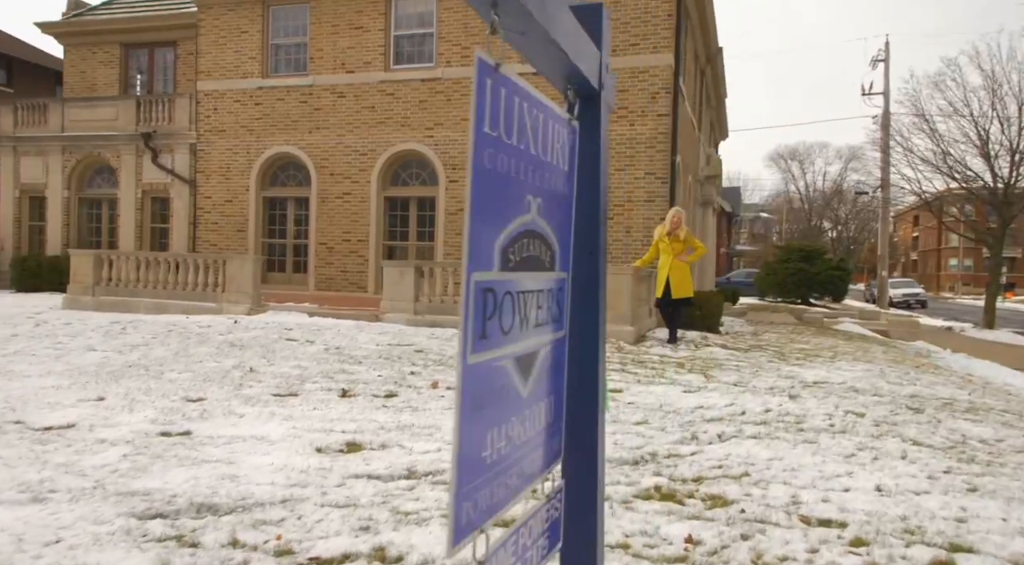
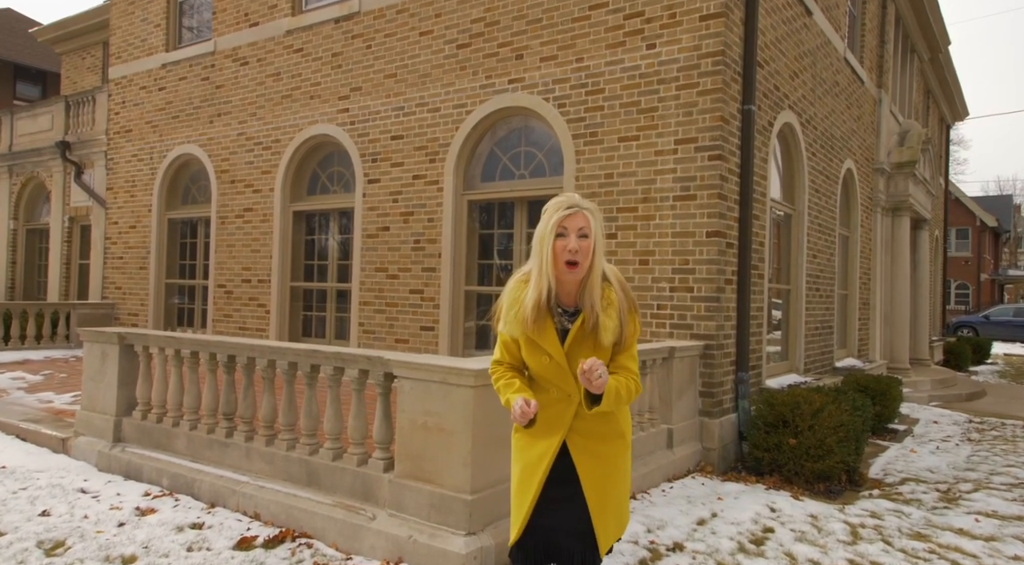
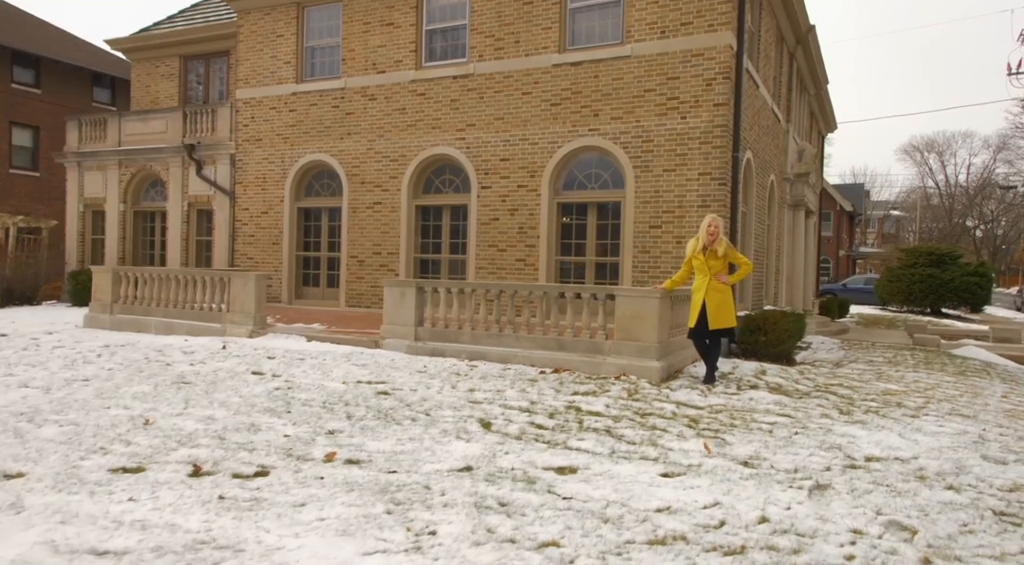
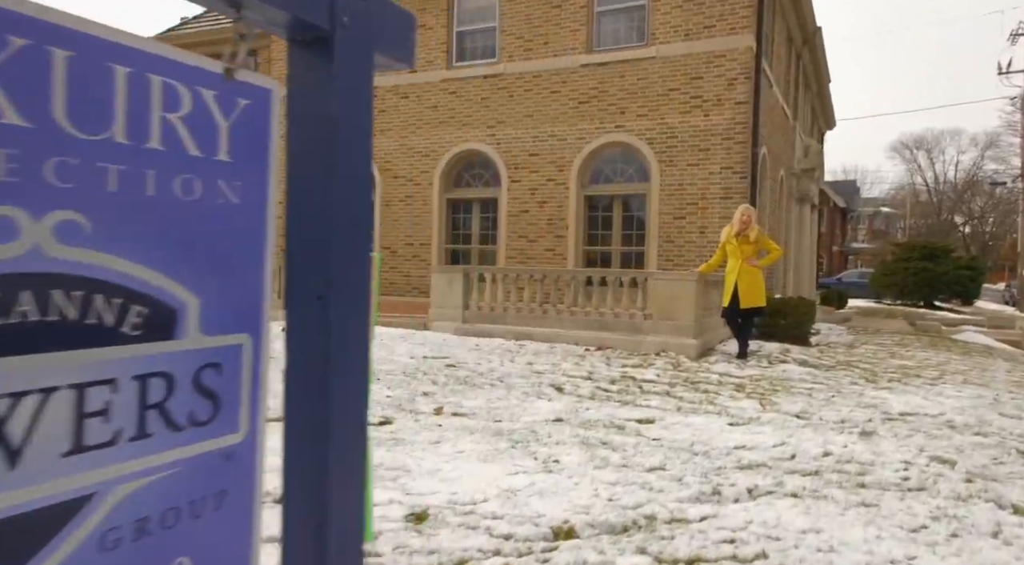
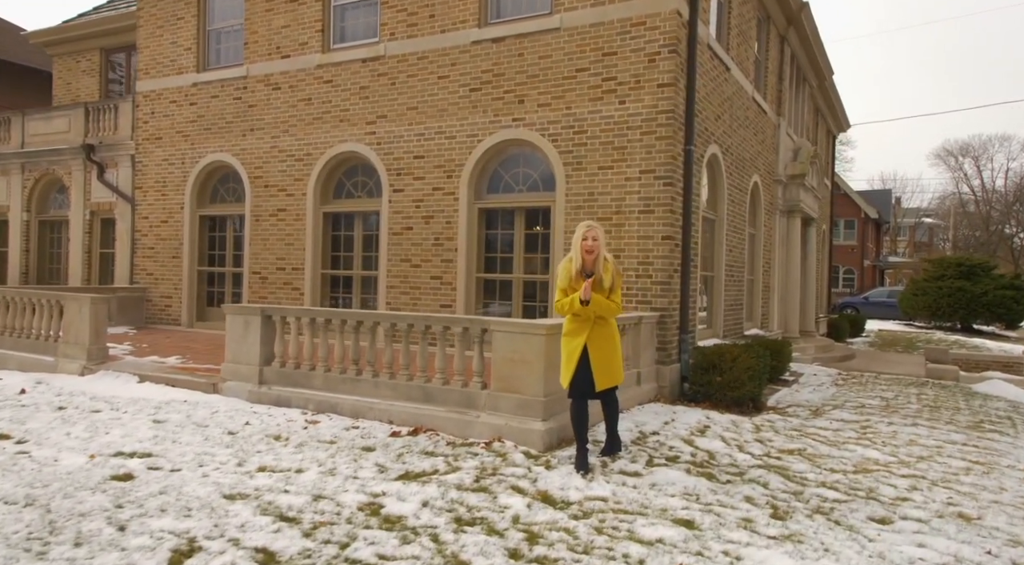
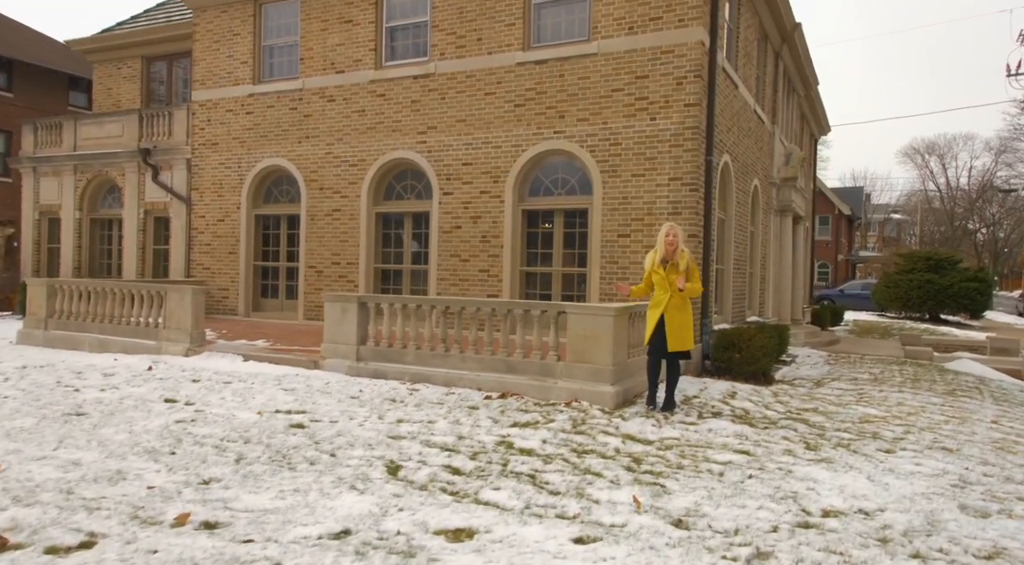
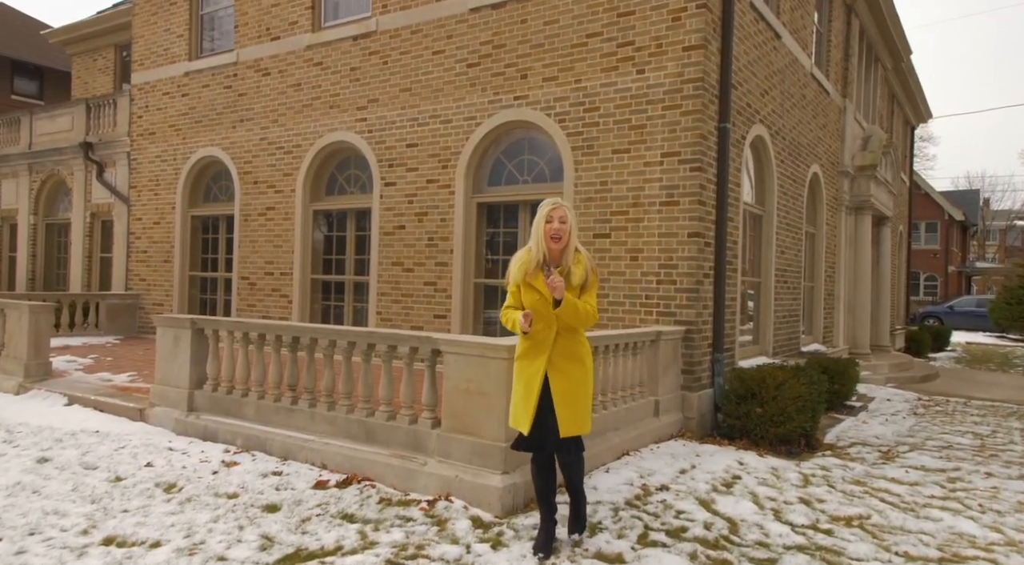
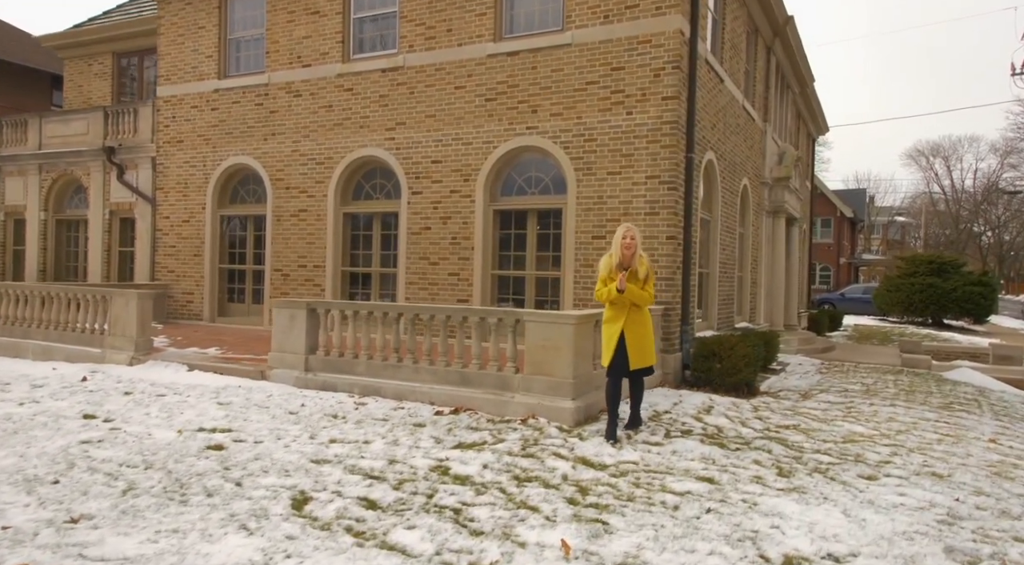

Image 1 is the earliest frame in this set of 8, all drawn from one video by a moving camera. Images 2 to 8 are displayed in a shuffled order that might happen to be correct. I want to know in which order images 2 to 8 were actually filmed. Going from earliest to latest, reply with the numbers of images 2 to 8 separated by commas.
4, 3, 6, 8, 5, 7, 2
